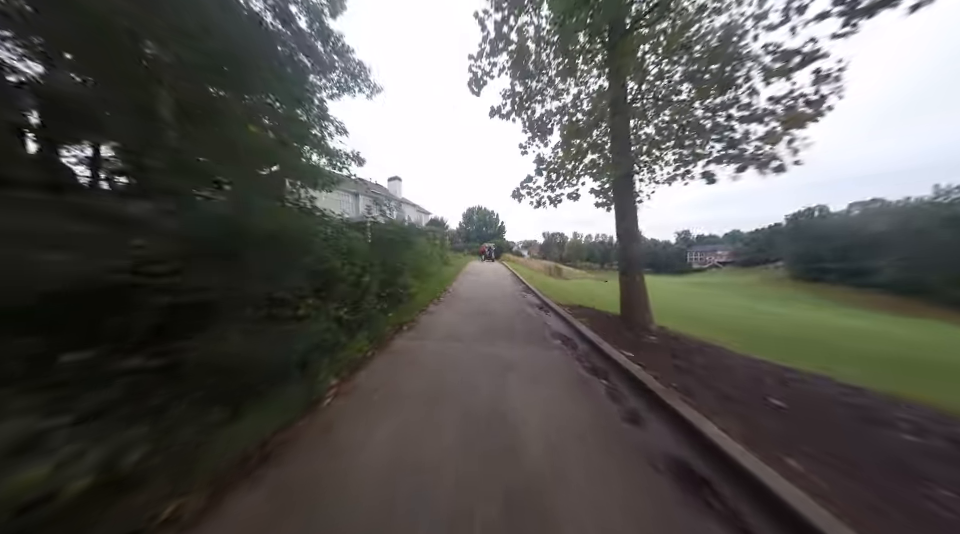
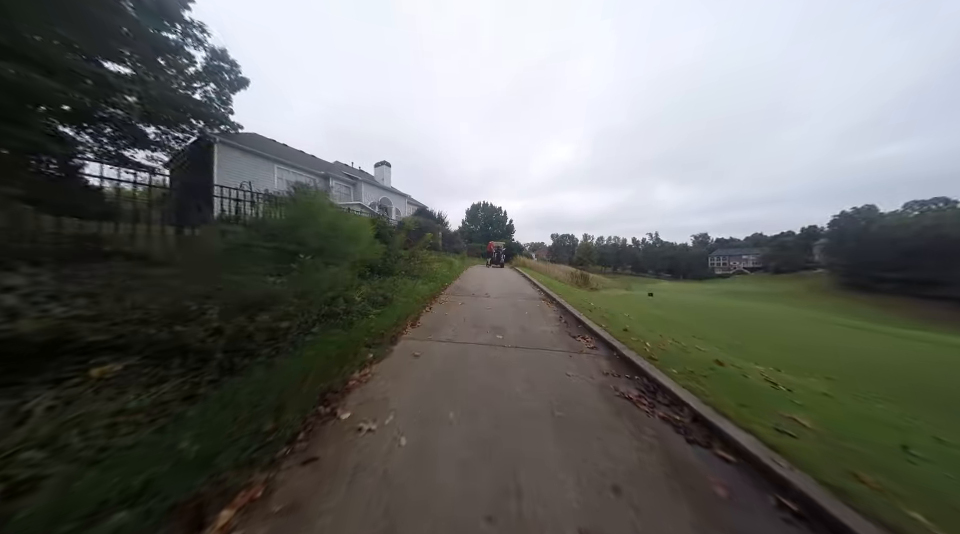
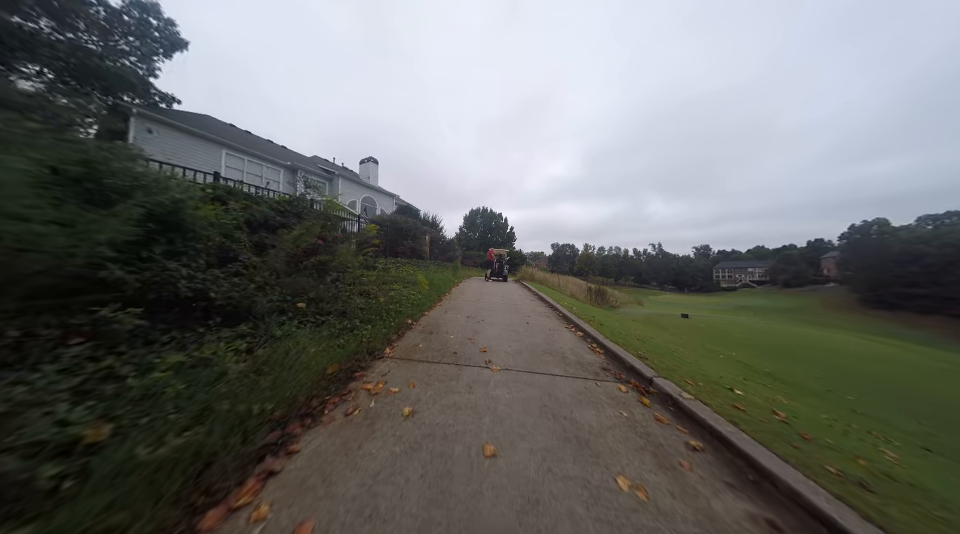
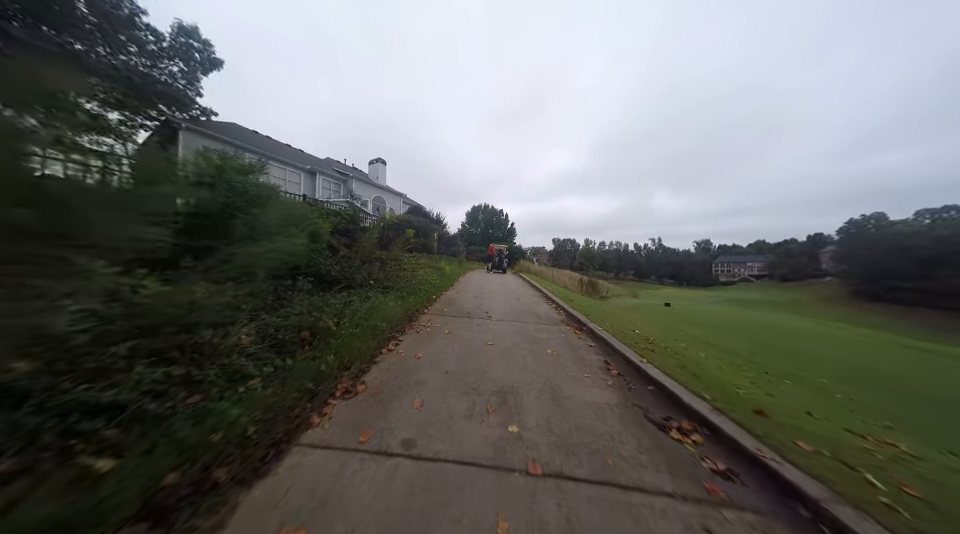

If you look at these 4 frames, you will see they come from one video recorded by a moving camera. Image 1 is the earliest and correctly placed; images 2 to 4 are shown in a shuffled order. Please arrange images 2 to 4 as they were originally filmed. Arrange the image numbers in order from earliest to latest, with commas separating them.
2, 4, 3
